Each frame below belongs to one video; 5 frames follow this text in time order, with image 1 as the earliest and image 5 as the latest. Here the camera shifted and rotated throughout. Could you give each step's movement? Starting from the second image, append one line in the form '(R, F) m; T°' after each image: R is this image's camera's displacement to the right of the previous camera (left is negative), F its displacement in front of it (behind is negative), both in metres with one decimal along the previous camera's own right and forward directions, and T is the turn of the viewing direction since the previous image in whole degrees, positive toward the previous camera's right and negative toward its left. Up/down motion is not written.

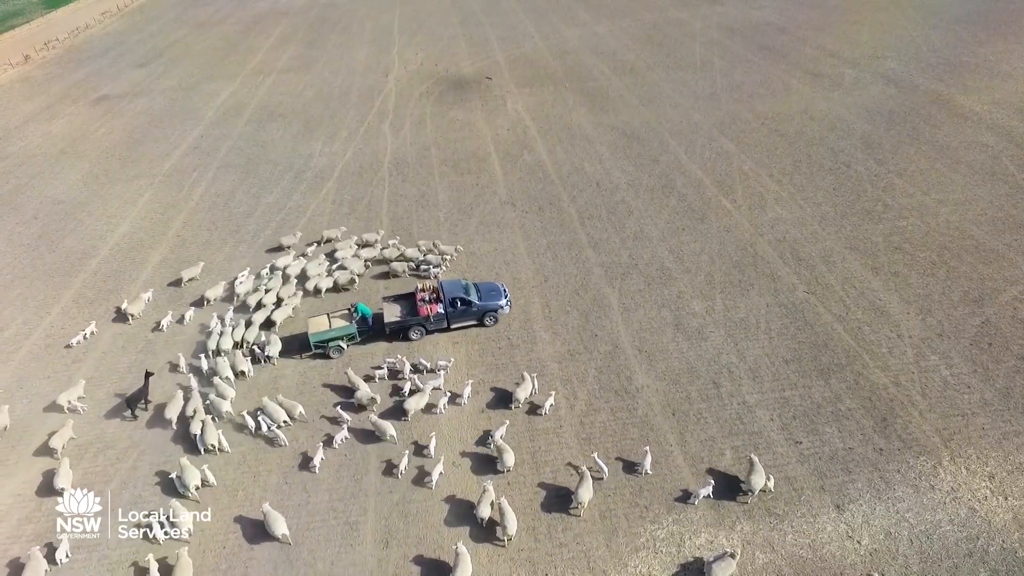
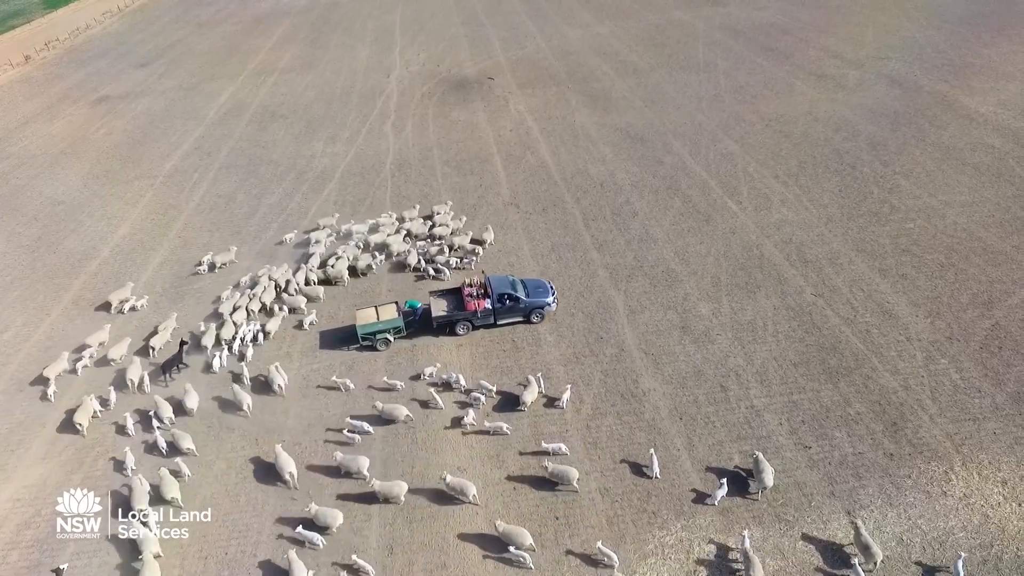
(-0.2, +0.2) m; 0°
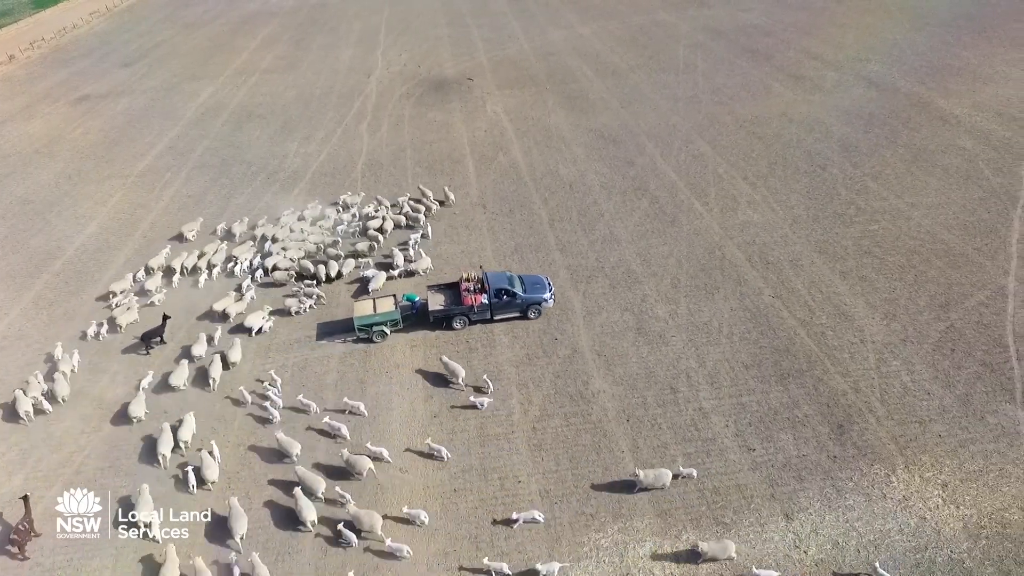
(+1.7, +0.1) m; 0°
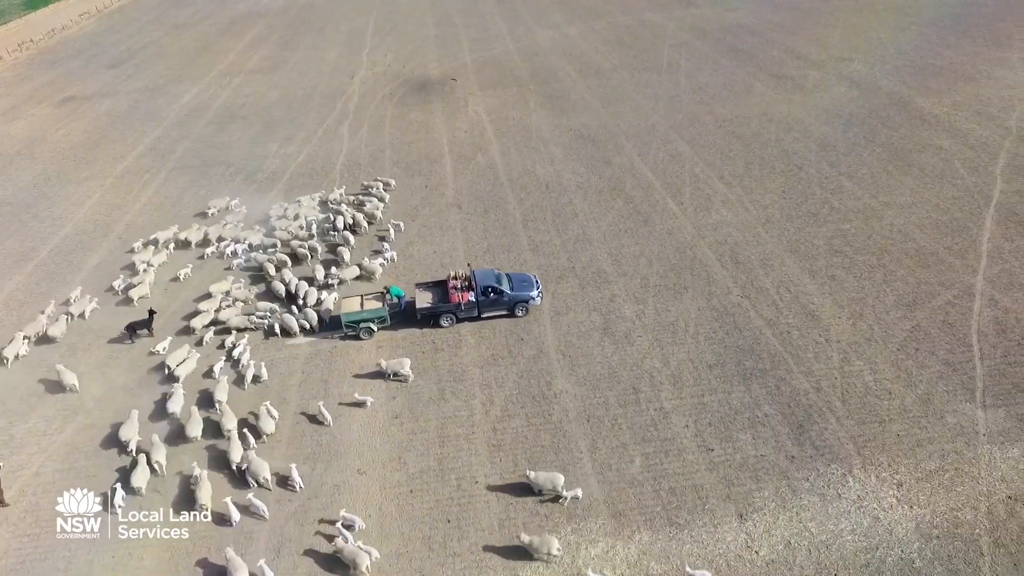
(+1.3, 0.0) m; 0°
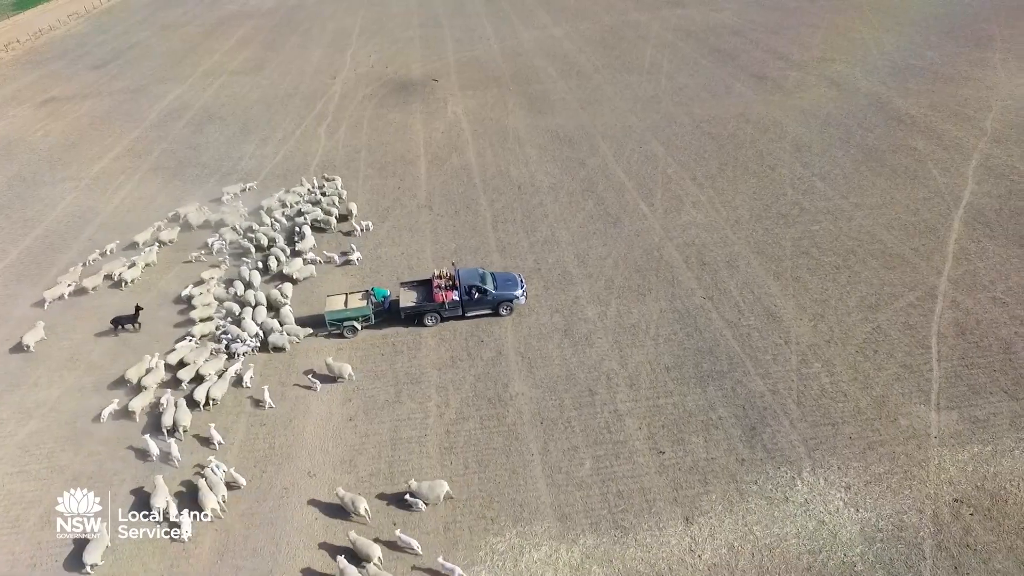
(+1.5, +0.1) m; 0°
